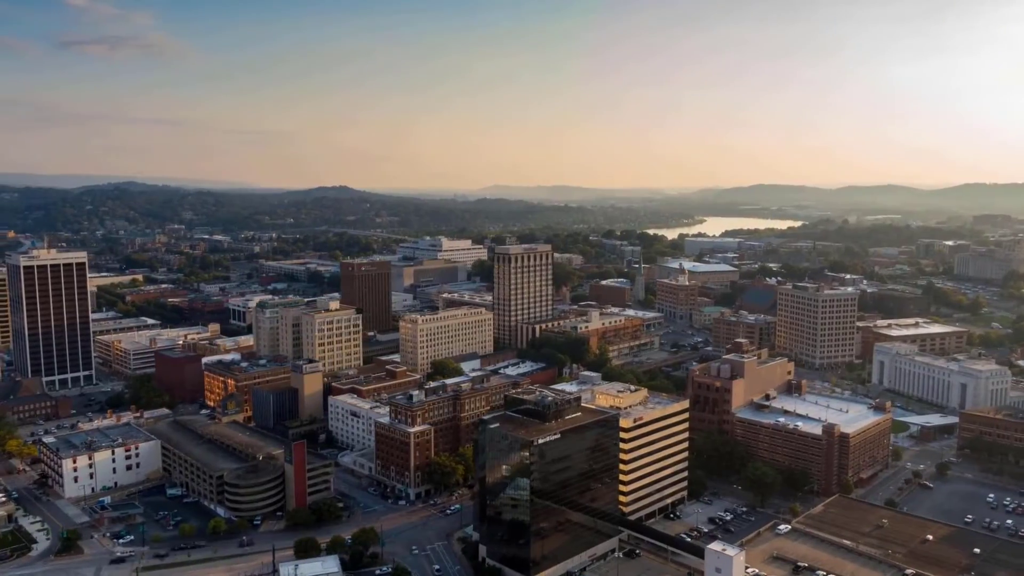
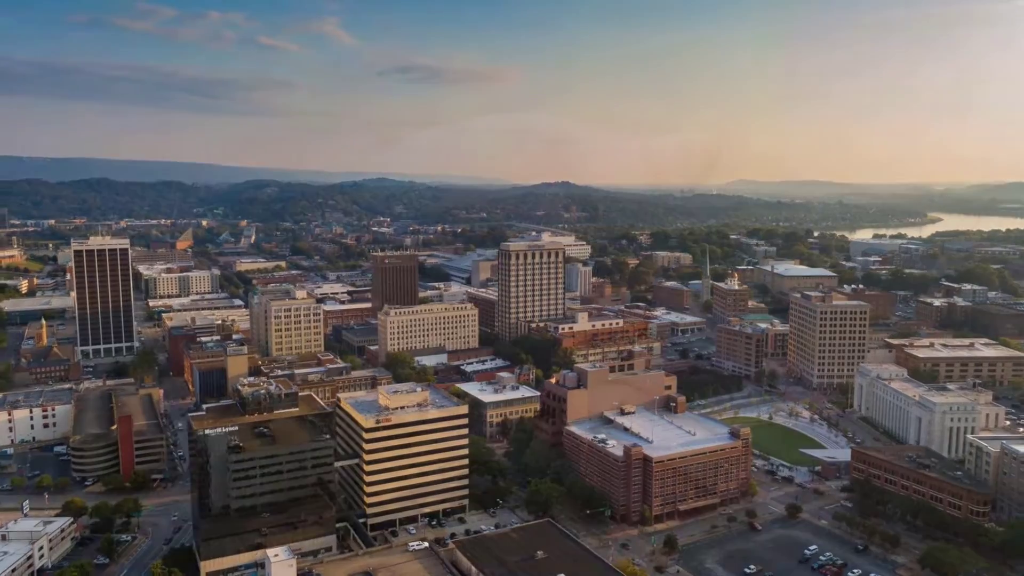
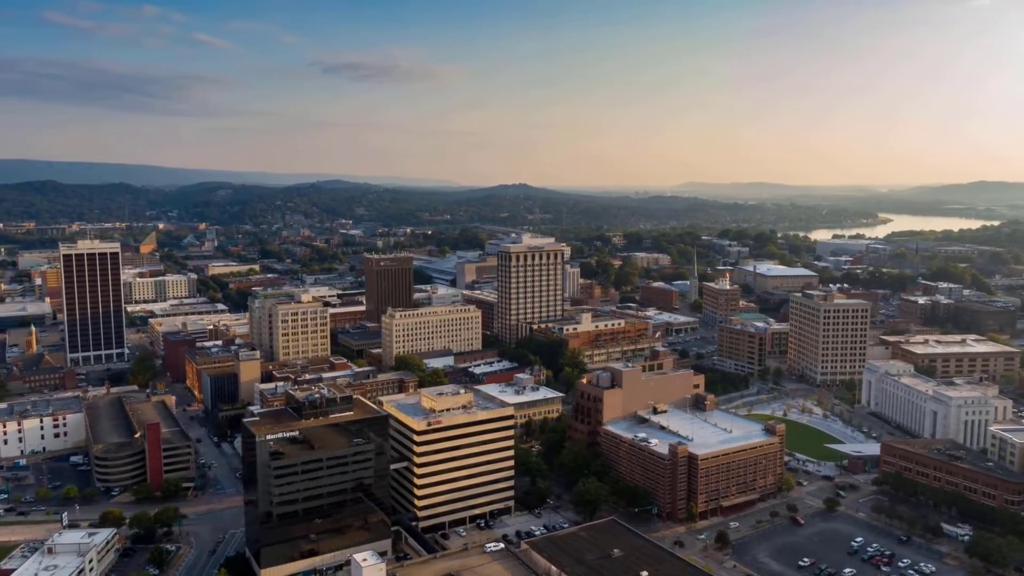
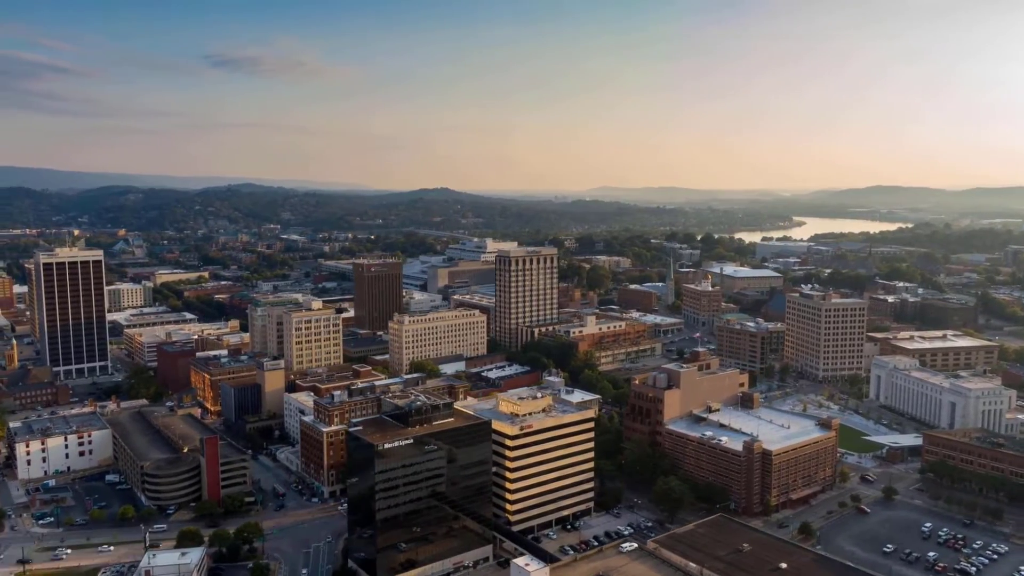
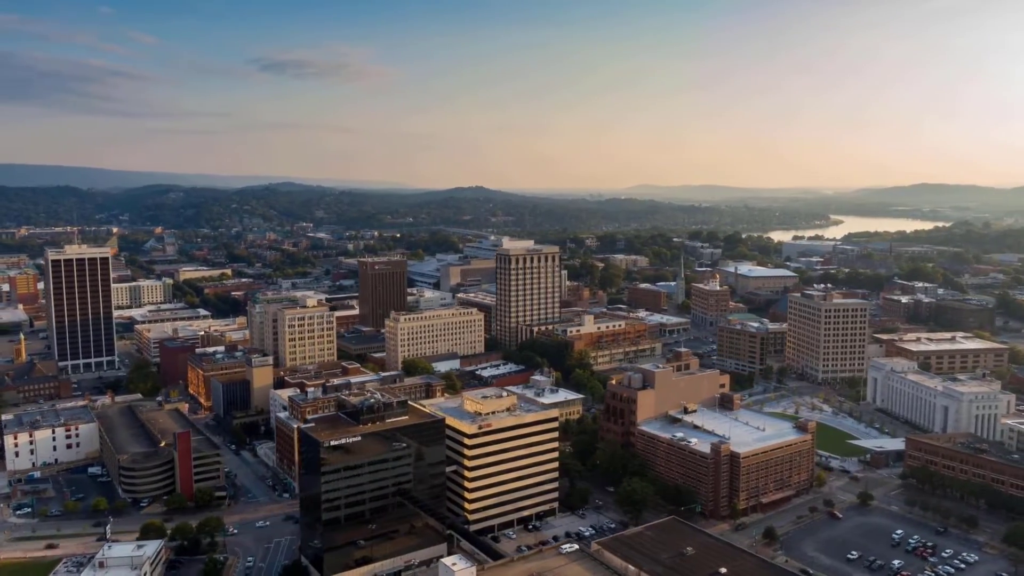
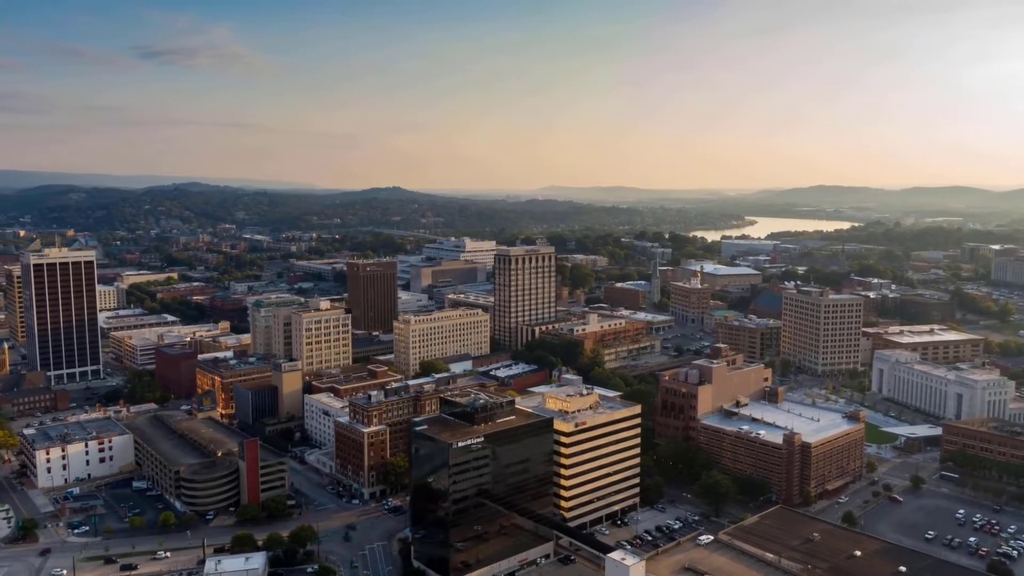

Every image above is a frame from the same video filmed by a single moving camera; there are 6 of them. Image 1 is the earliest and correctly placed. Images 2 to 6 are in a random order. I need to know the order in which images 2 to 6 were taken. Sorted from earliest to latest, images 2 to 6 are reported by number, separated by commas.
6, 4, 5, 3, 2
